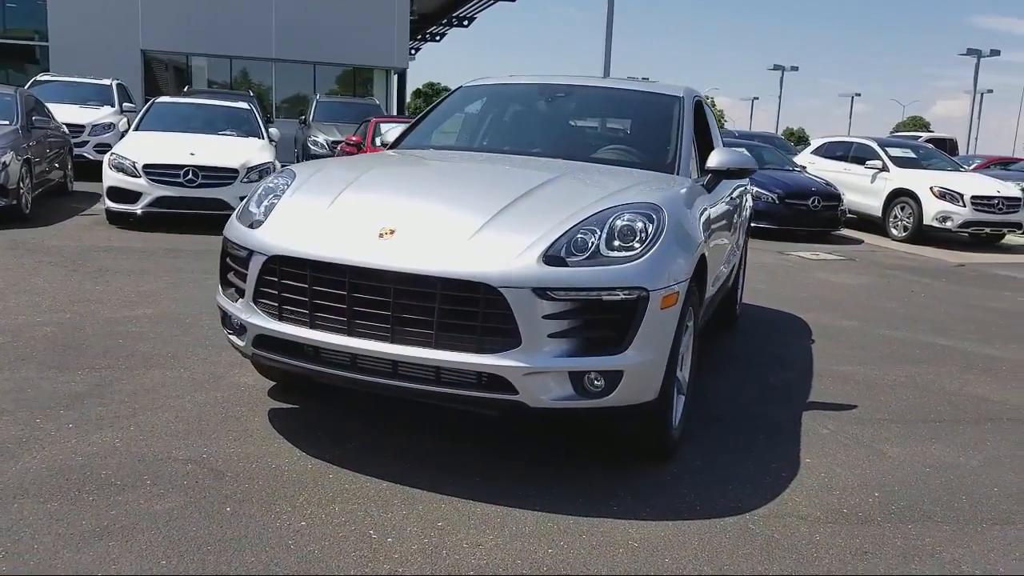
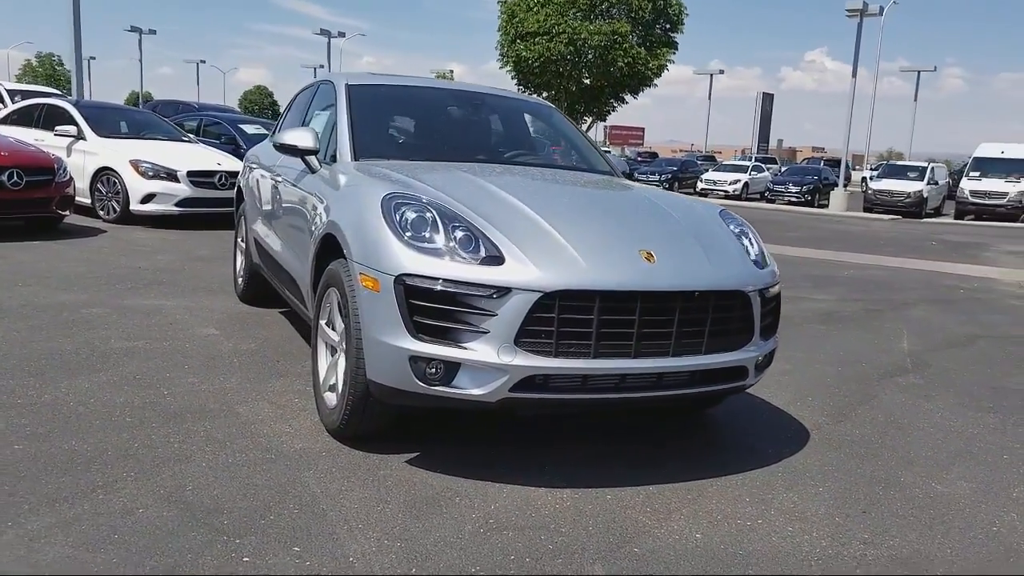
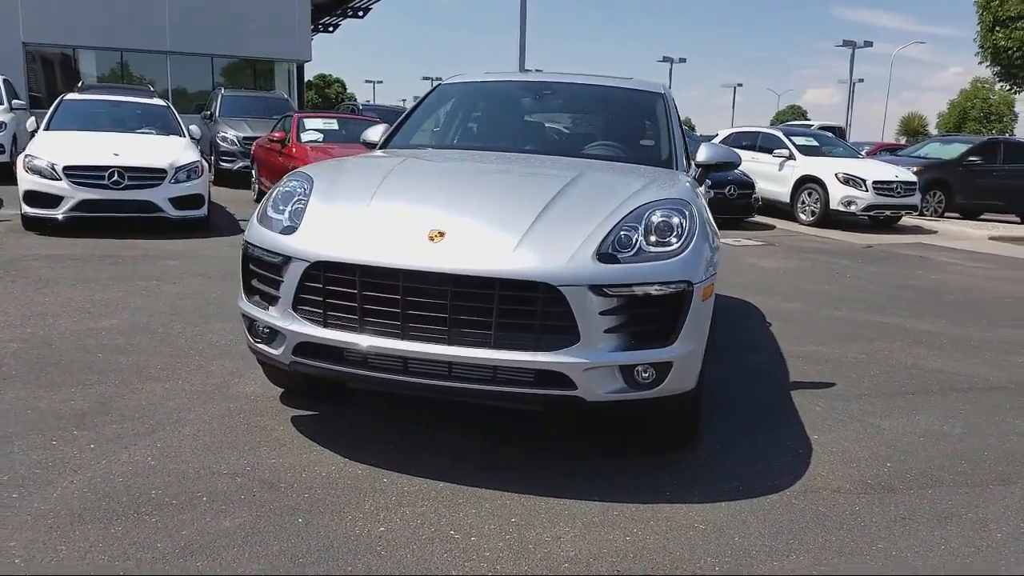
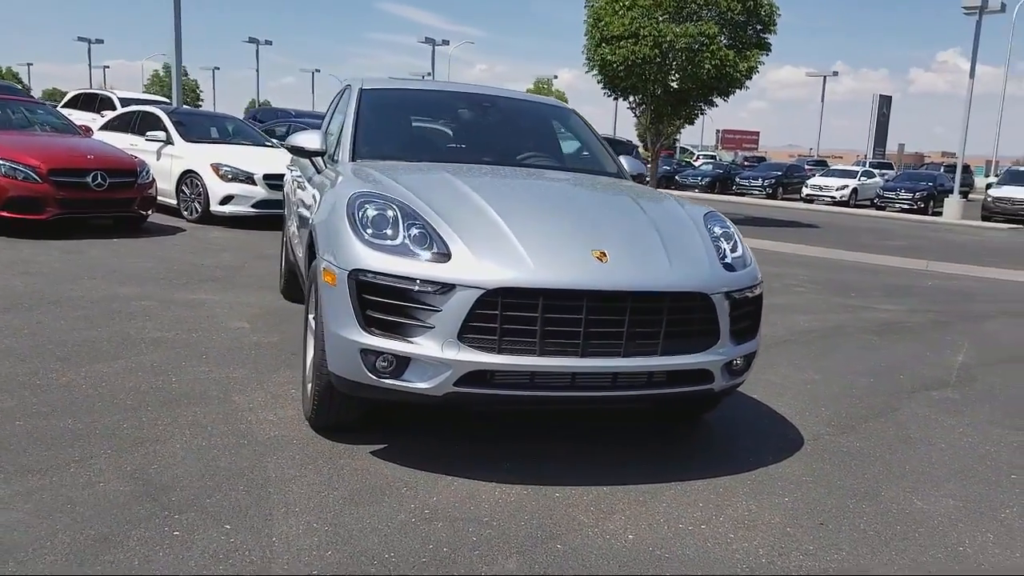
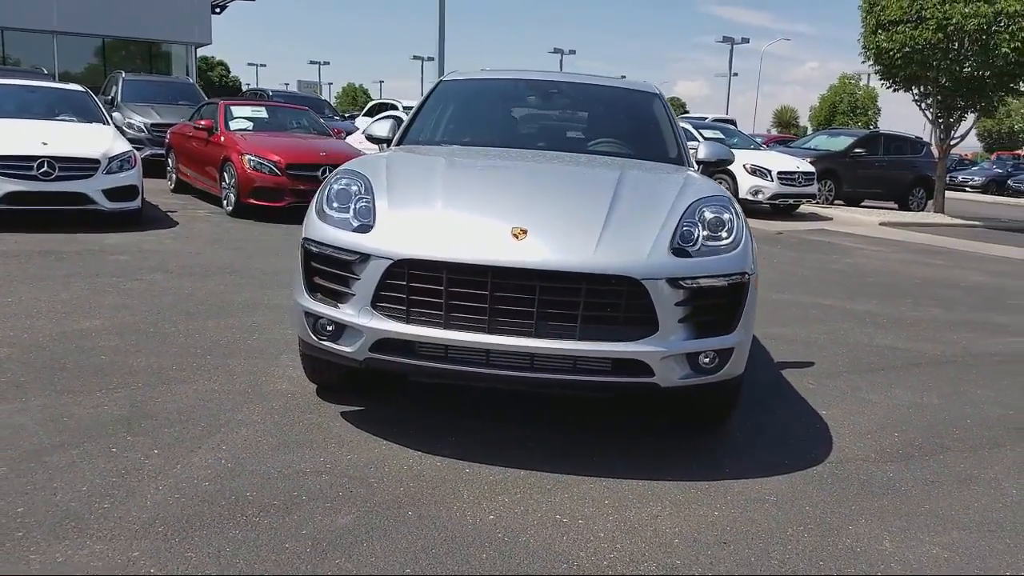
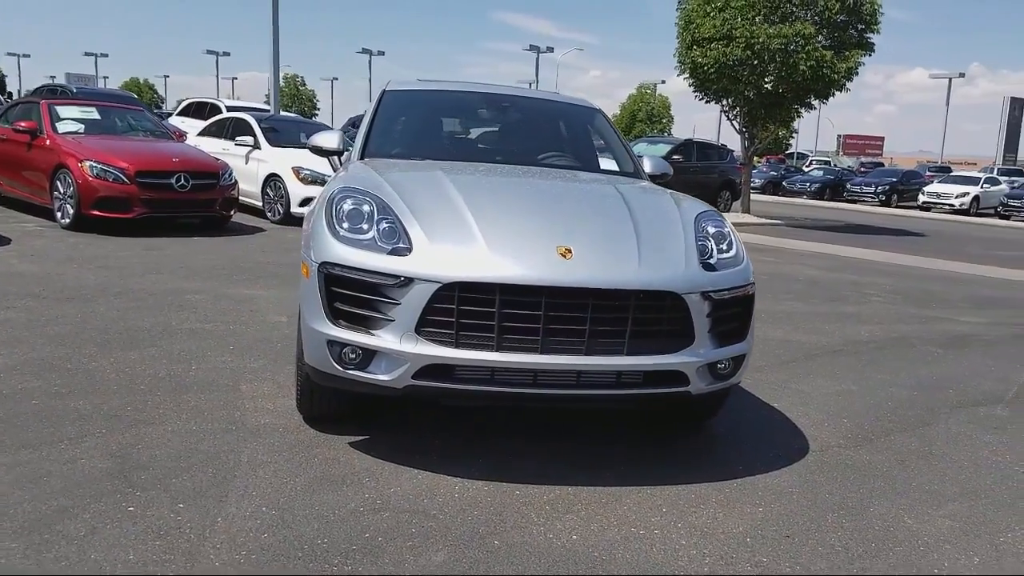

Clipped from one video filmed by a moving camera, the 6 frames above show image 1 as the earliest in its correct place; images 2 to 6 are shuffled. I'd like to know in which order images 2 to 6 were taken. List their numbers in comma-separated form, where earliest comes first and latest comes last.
3, 5, 6, 4, 2
